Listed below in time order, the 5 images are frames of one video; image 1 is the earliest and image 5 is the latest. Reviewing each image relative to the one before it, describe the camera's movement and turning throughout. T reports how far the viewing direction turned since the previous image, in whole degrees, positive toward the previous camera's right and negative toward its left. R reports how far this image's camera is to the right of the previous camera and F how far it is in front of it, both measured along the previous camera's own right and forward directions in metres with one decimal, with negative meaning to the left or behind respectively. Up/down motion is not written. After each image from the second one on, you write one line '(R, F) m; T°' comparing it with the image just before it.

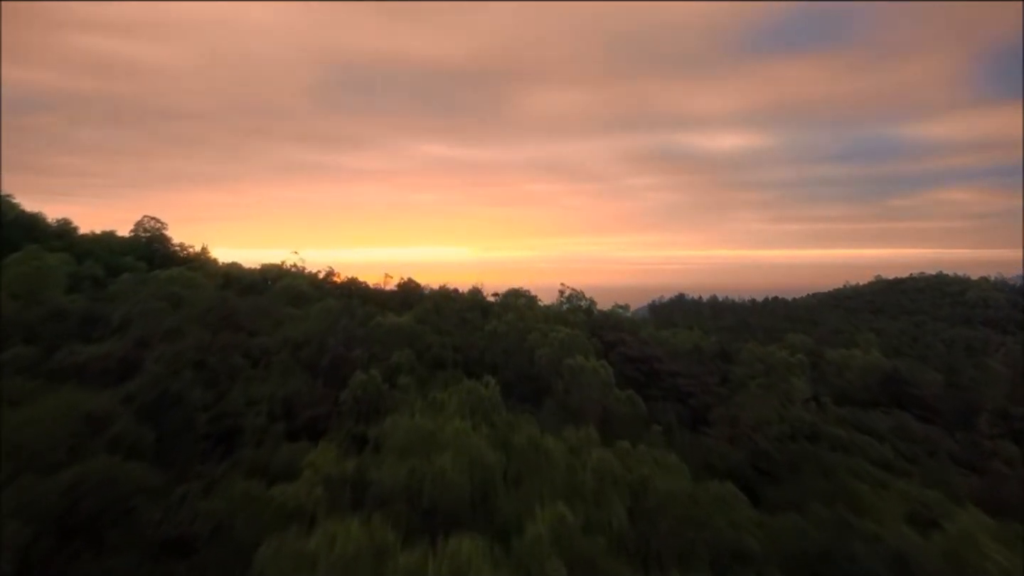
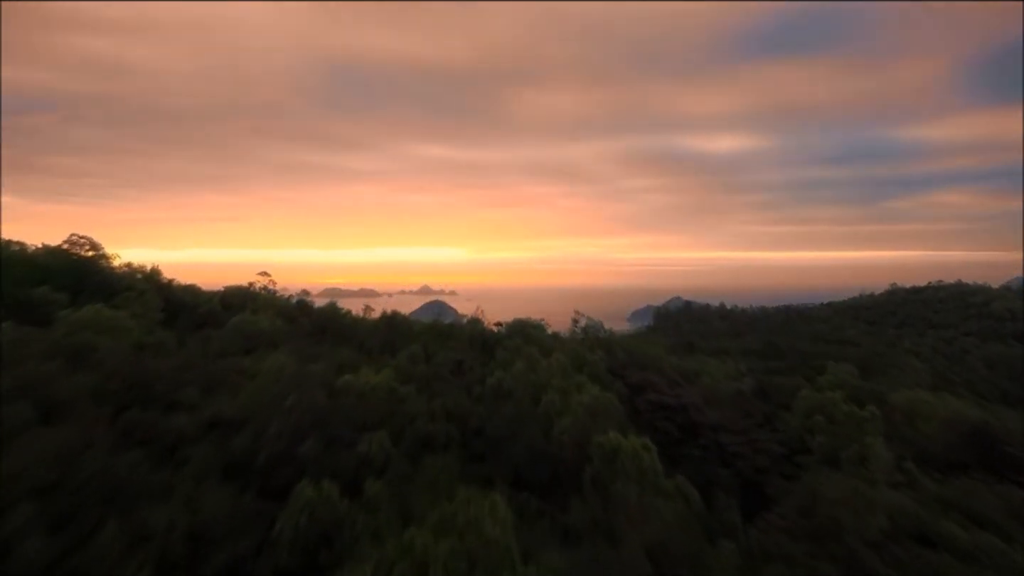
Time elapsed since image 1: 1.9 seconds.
(-0.3, +2.8) m; 0°
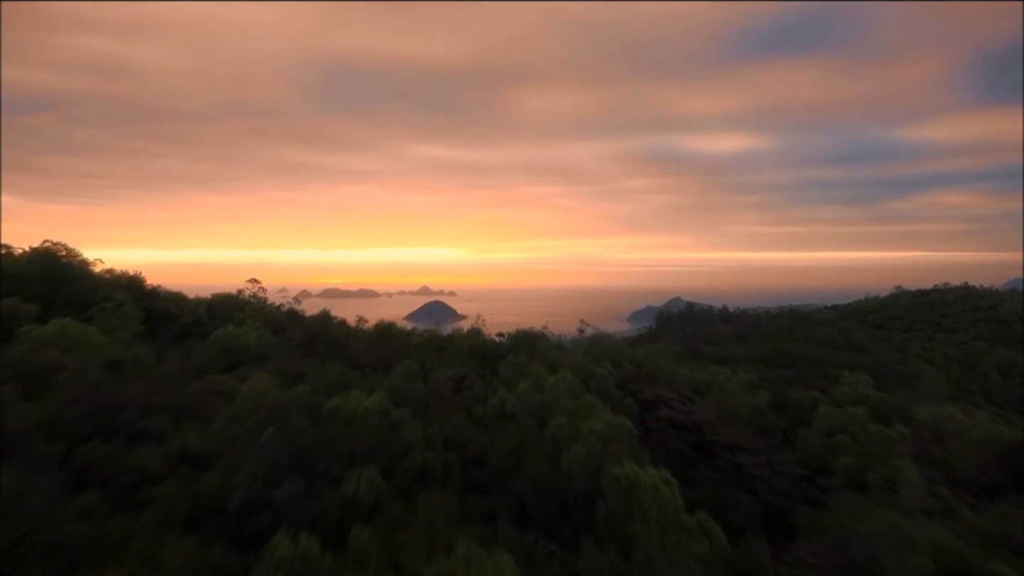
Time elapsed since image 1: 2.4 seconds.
(-0.1, +0.8) m; 0°
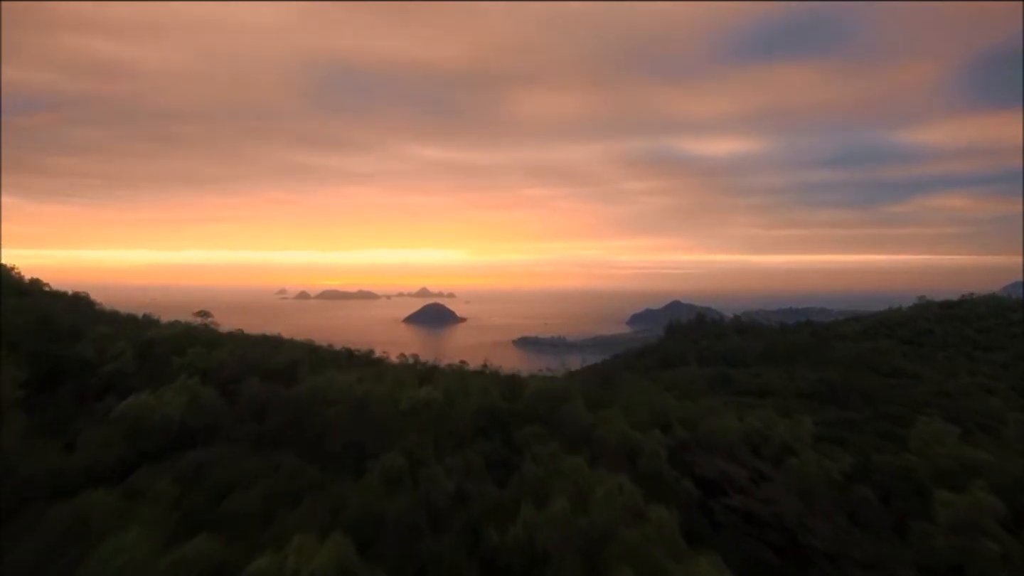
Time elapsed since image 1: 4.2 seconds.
(-0.6, +3.2) m; 0°
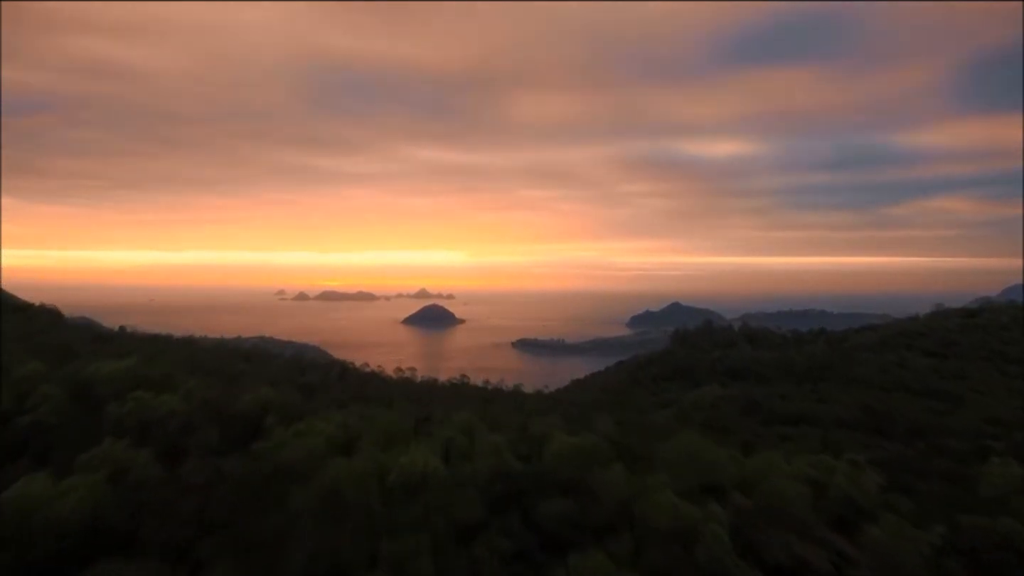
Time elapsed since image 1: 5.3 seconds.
(-0.5, +2.2) m; 0°
